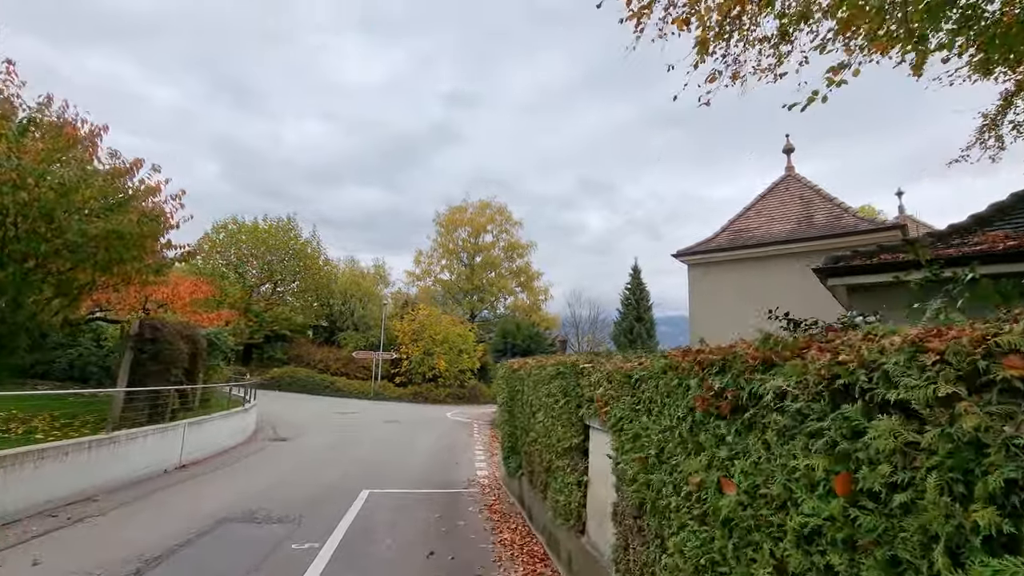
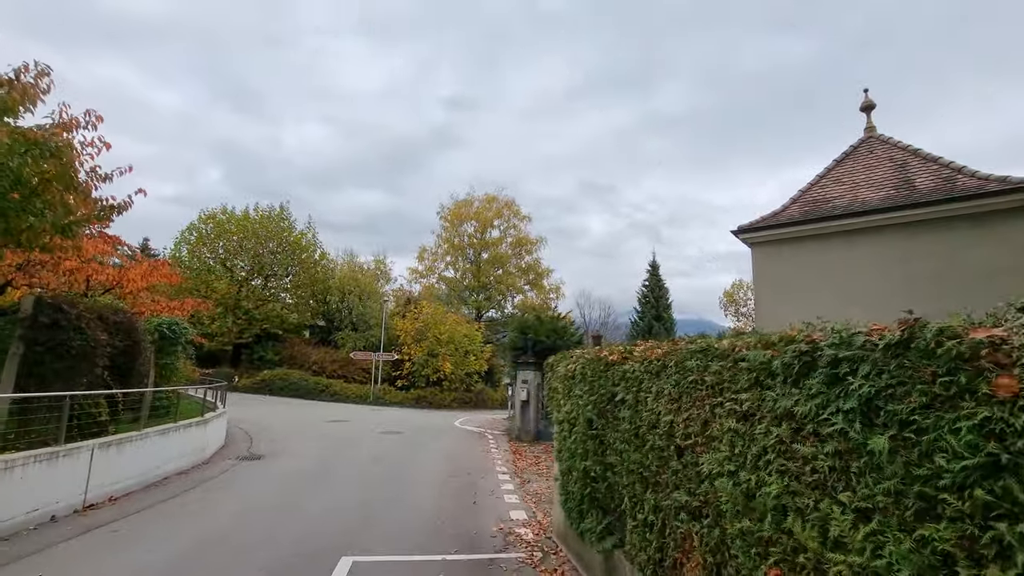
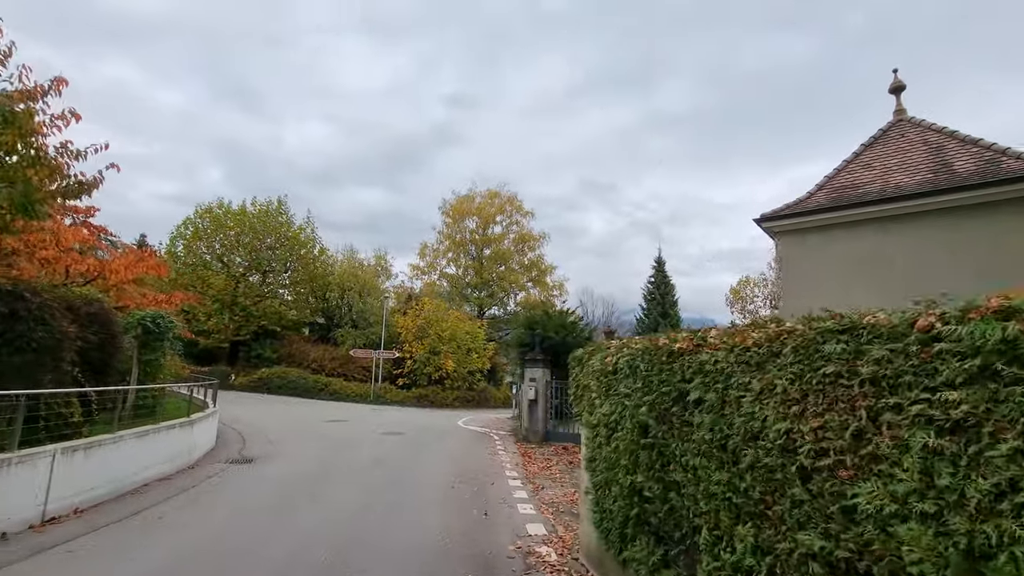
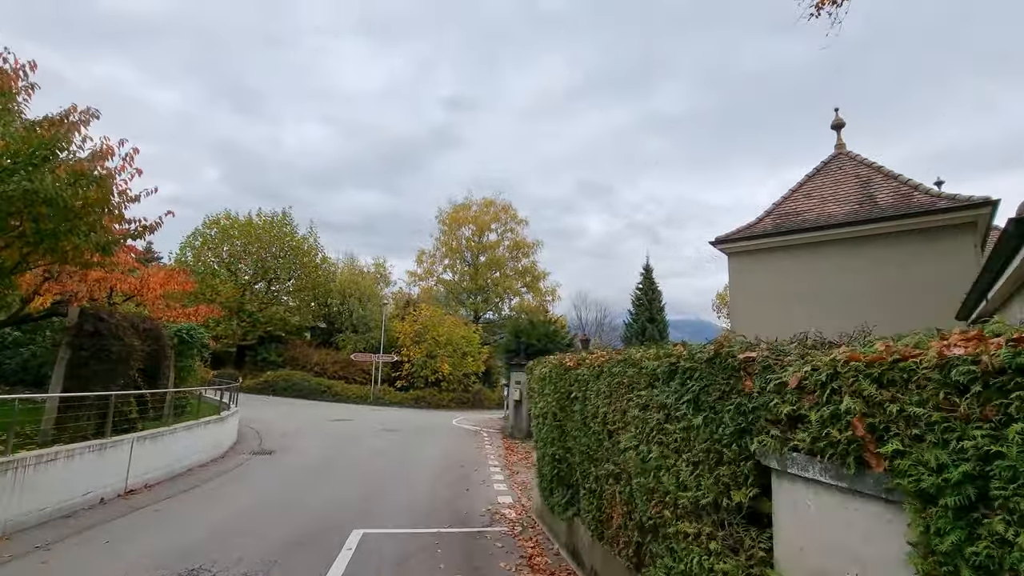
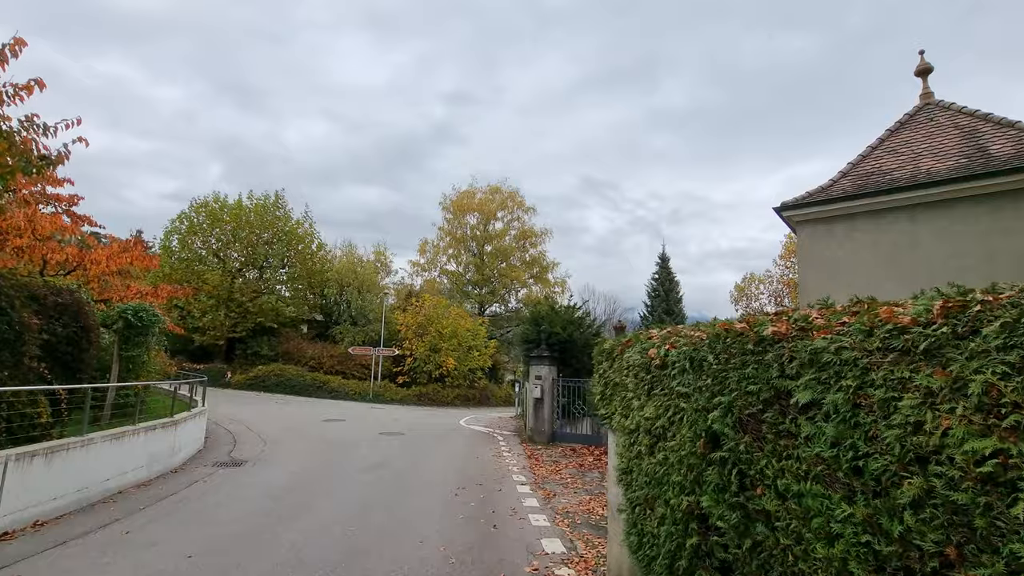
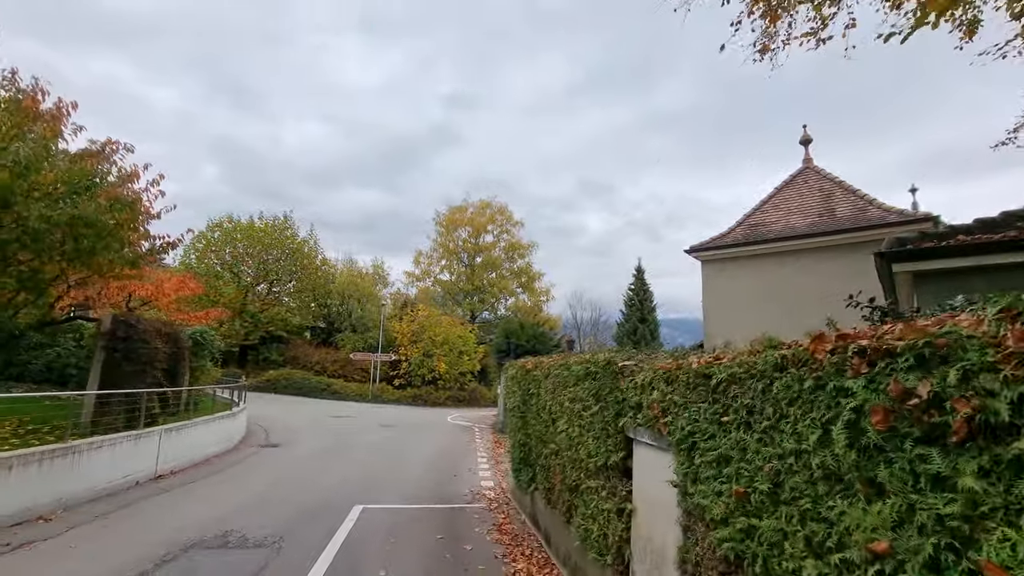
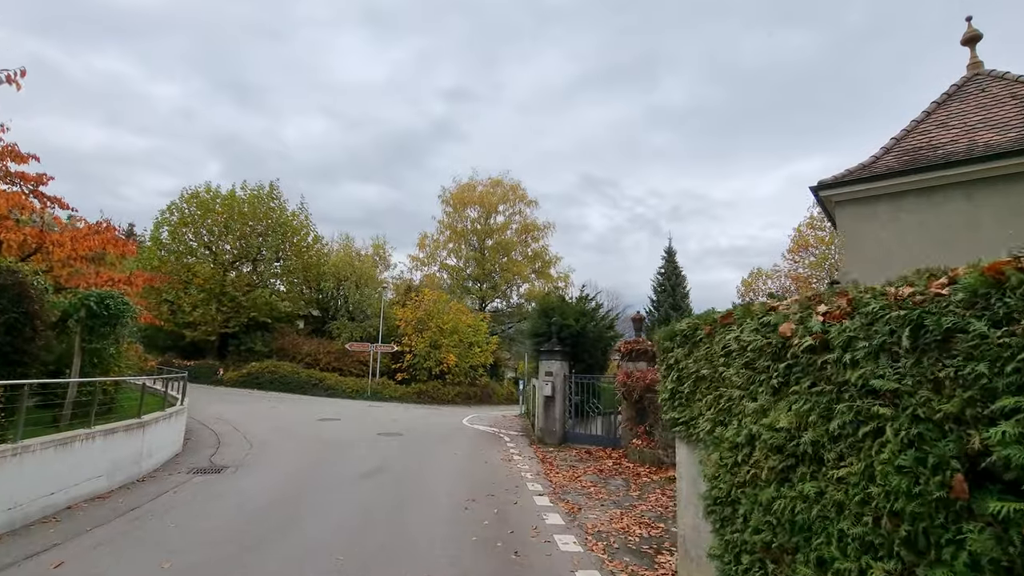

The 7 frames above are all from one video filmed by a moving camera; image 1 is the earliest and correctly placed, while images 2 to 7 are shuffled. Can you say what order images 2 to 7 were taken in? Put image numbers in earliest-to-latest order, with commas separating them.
6, 4, 2, 3, 5, 7
